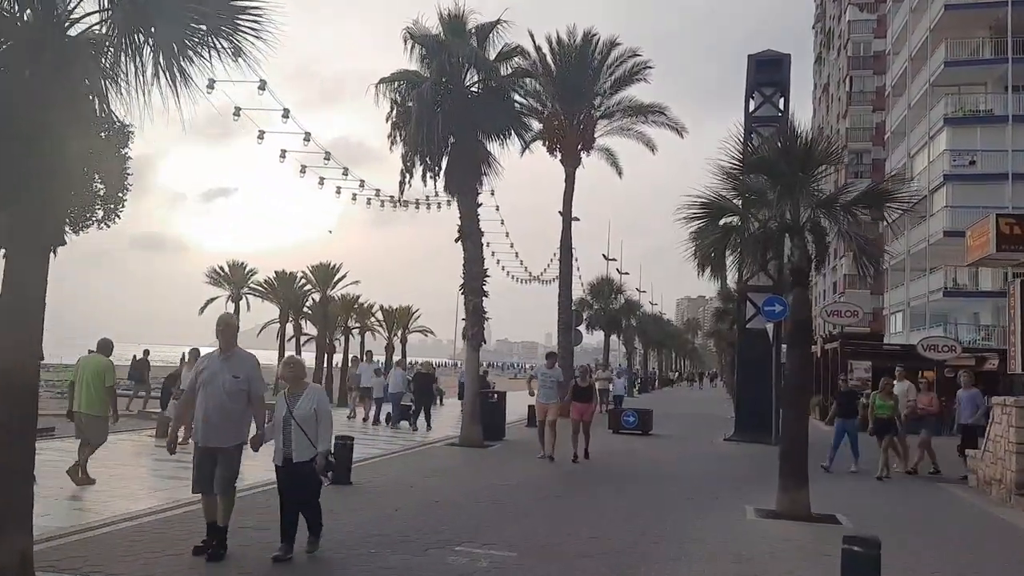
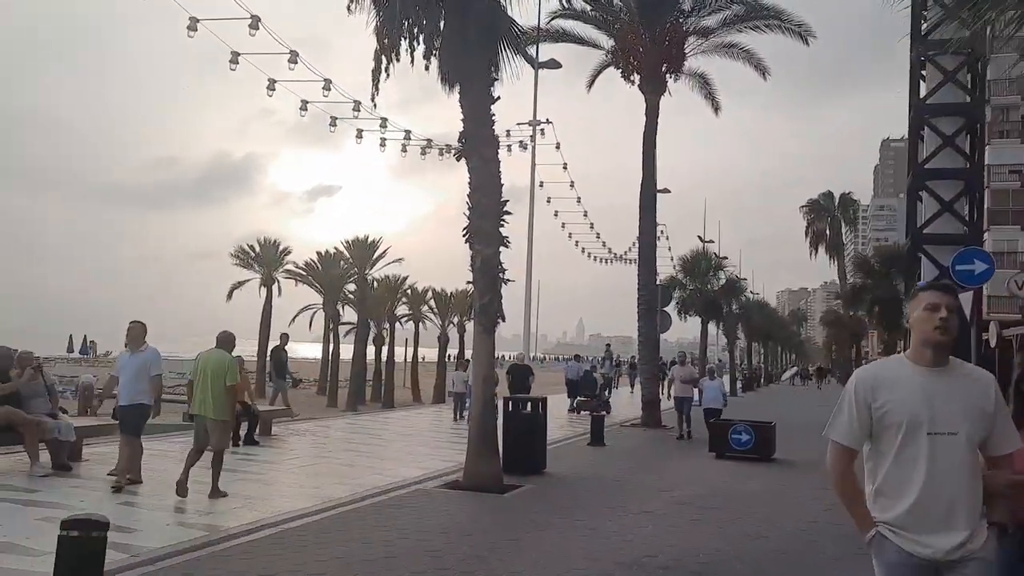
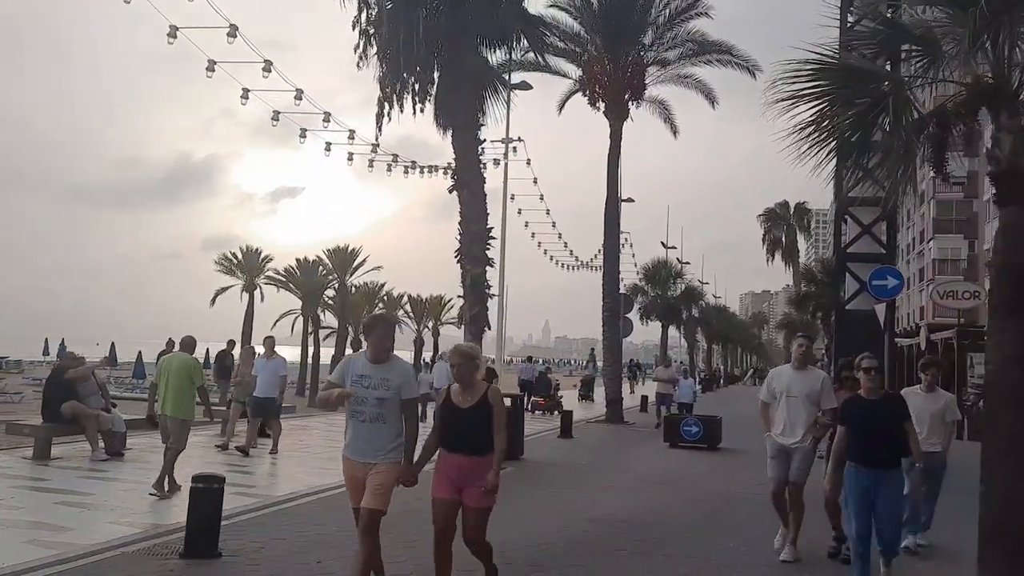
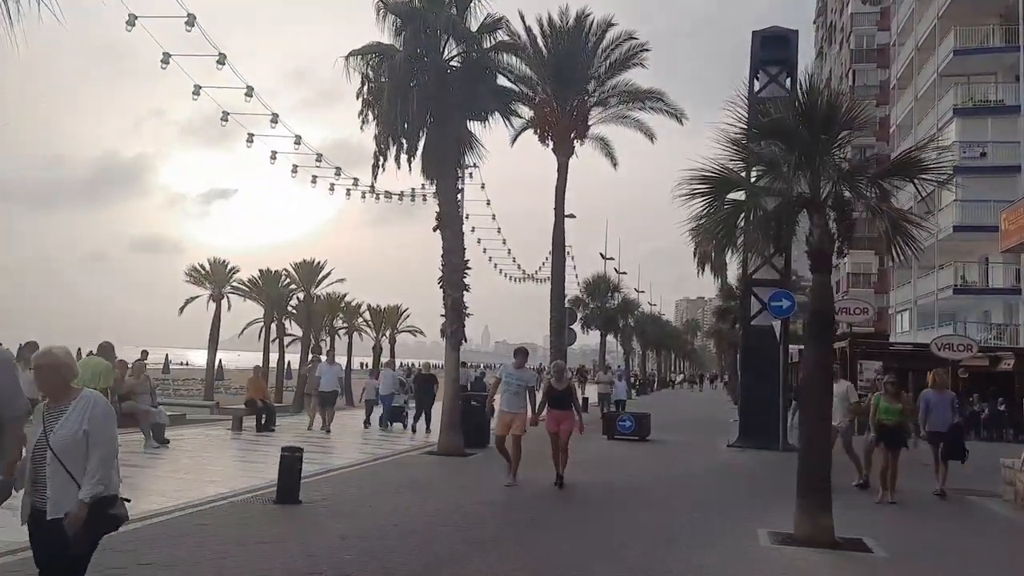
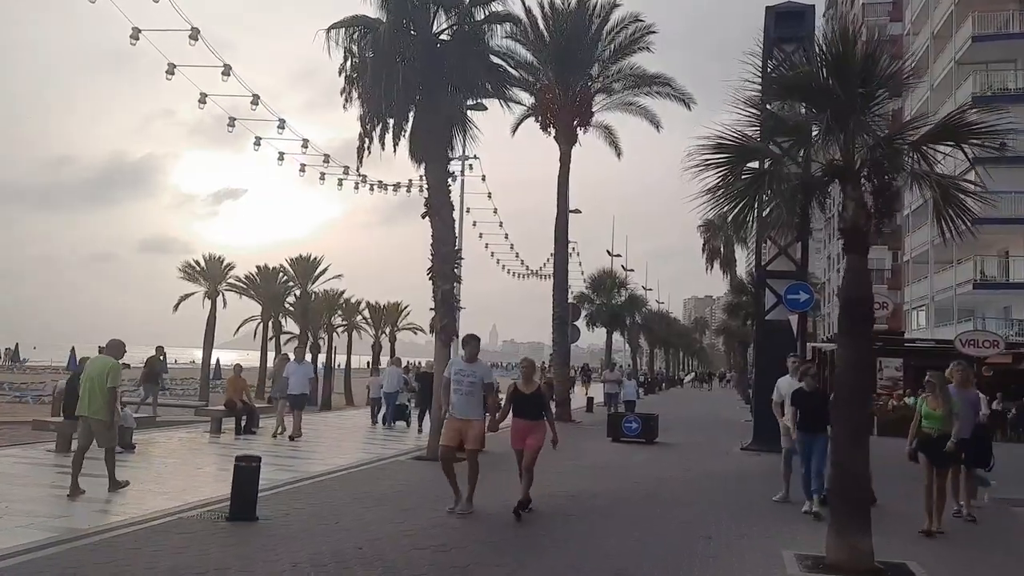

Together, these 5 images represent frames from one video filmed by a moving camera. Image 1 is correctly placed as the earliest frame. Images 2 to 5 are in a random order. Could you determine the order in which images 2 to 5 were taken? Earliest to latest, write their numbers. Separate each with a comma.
4, 5, 3, 2
